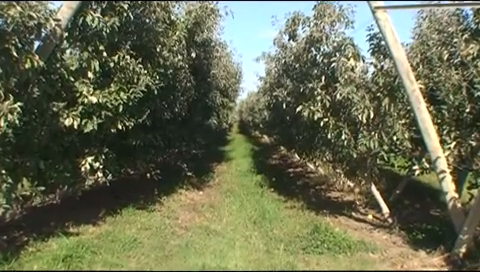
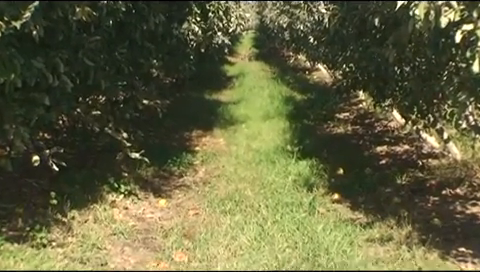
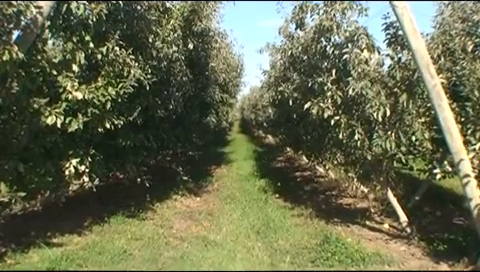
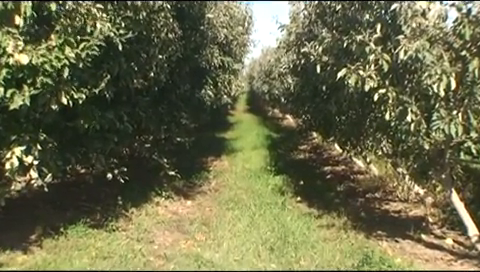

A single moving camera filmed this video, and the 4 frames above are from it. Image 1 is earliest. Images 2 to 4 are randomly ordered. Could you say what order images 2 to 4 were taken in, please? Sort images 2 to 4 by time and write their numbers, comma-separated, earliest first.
3, 4, 2
